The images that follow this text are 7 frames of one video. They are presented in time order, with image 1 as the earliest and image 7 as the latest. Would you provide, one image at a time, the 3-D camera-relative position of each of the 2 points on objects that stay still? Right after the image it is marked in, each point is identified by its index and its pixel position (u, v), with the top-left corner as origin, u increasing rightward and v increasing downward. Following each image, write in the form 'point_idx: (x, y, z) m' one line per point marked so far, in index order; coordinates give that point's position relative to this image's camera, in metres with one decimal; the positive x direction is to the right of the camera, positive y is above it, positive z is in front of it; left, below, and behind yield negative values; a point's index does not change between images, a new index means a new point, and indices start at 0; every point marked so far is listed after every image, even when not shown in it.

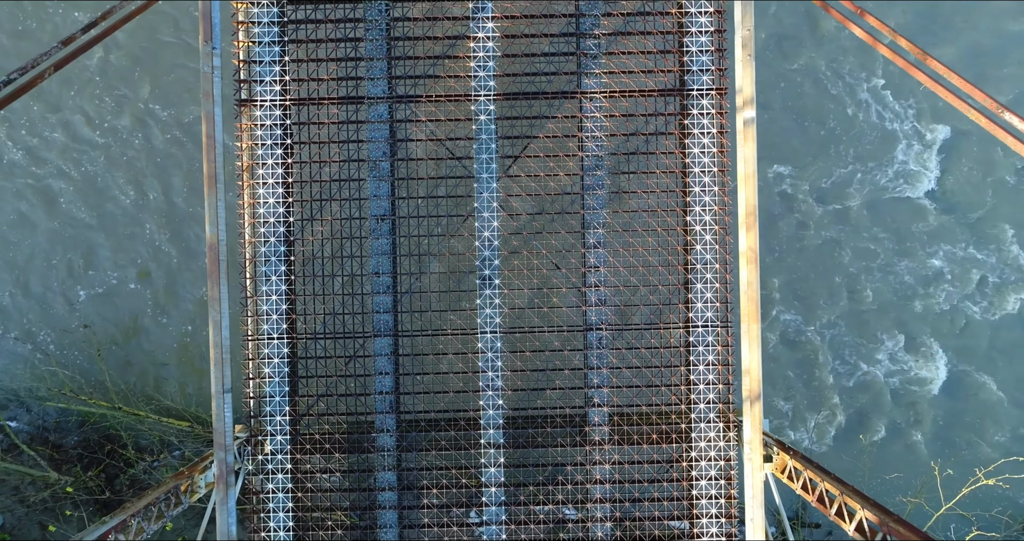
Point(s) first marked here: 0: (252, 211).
0: (-6.0, +1.4, +12.3) m
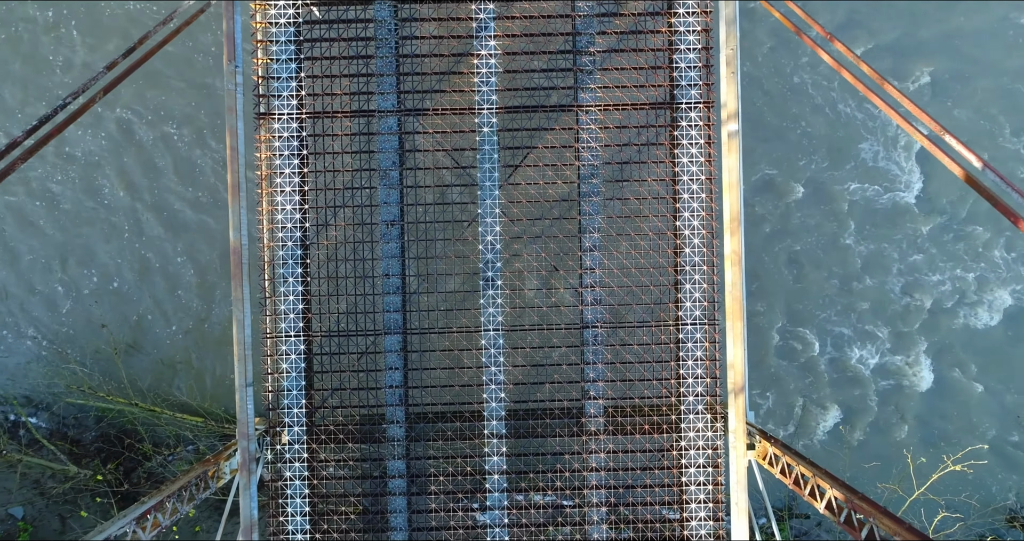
0: (-5.9, +1.3, +13.2) m
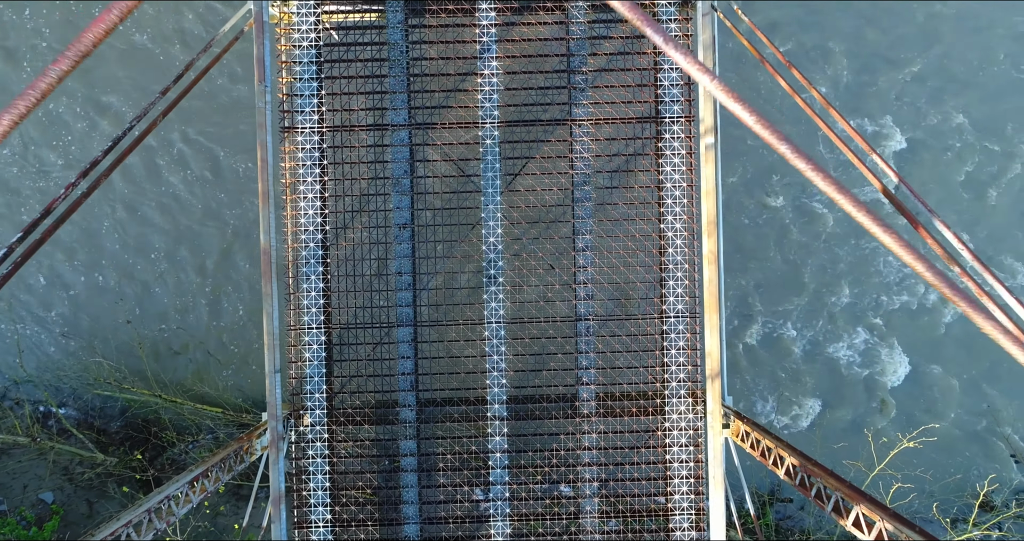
0: (-5.9, +1.3, +14.6) m
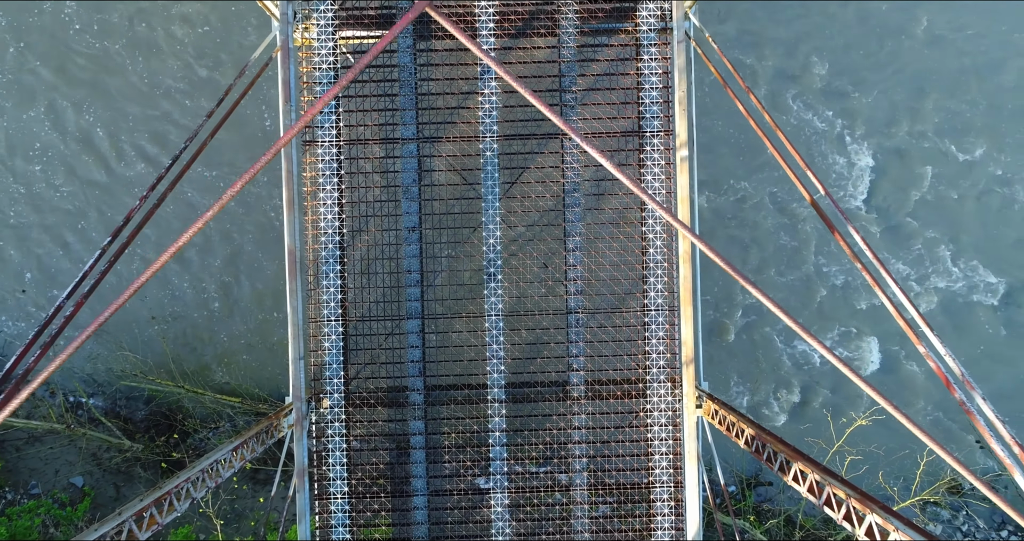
0: (-6.0, +1.4, +16.4) m
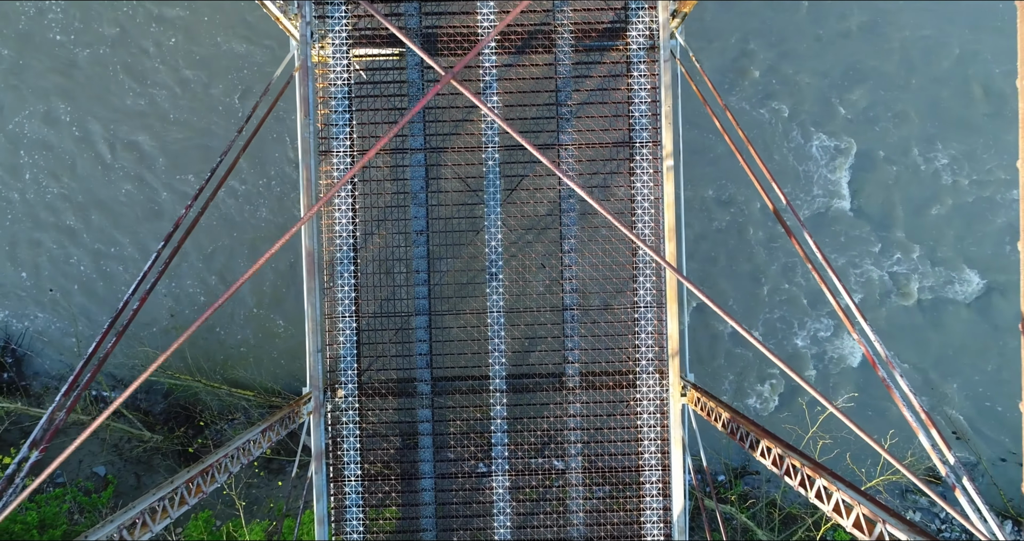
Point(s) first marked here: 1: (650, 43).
0: (-6.0, +1.4, +17.8) m
1: (+4.6, +7.6, +17.8) m
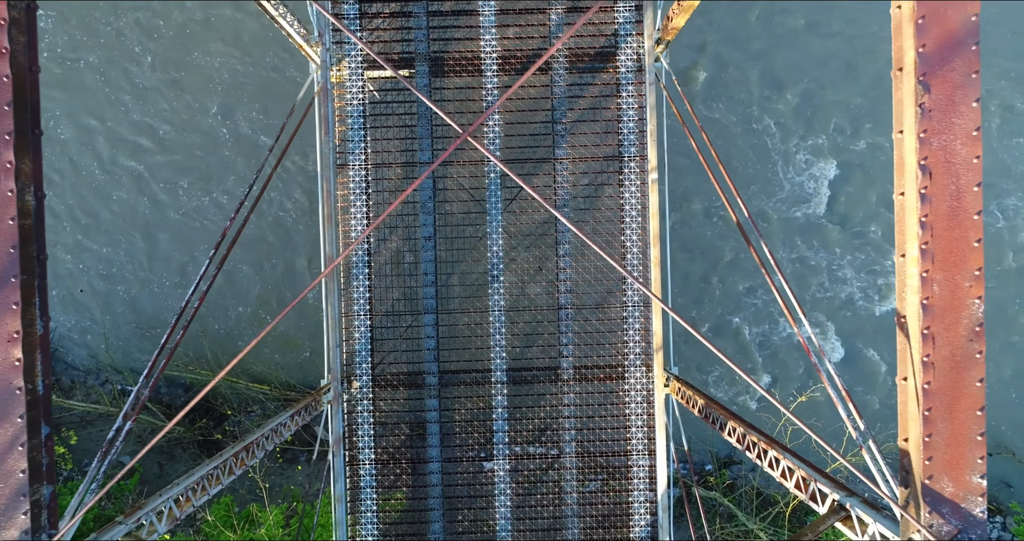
0: (-6.0, +1.3, +19.6) m
1: (+4.6, +7.5, +19.6) m
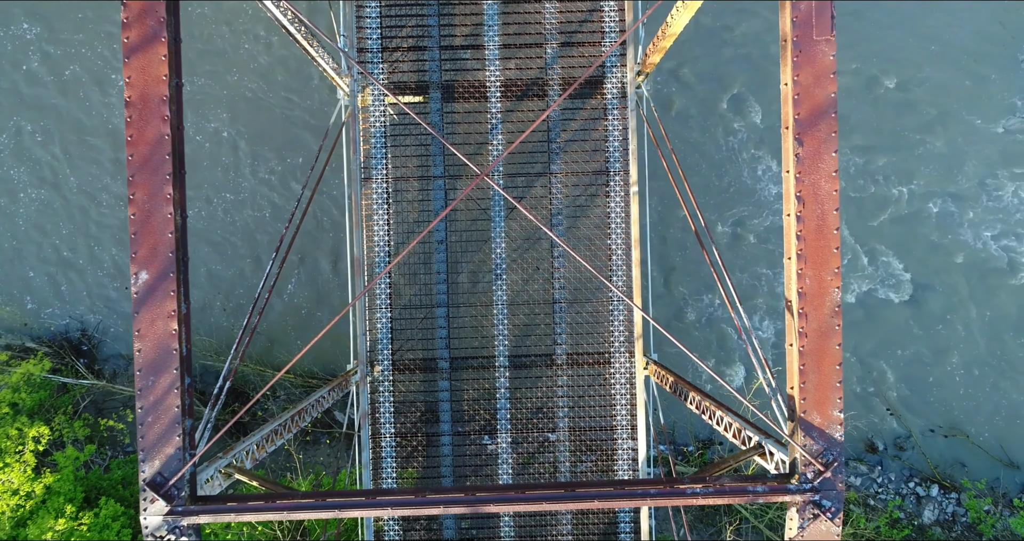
0: (-6.0, +1.3, +22.6) m
1: (+4.7, +7.5, +22.7) m
